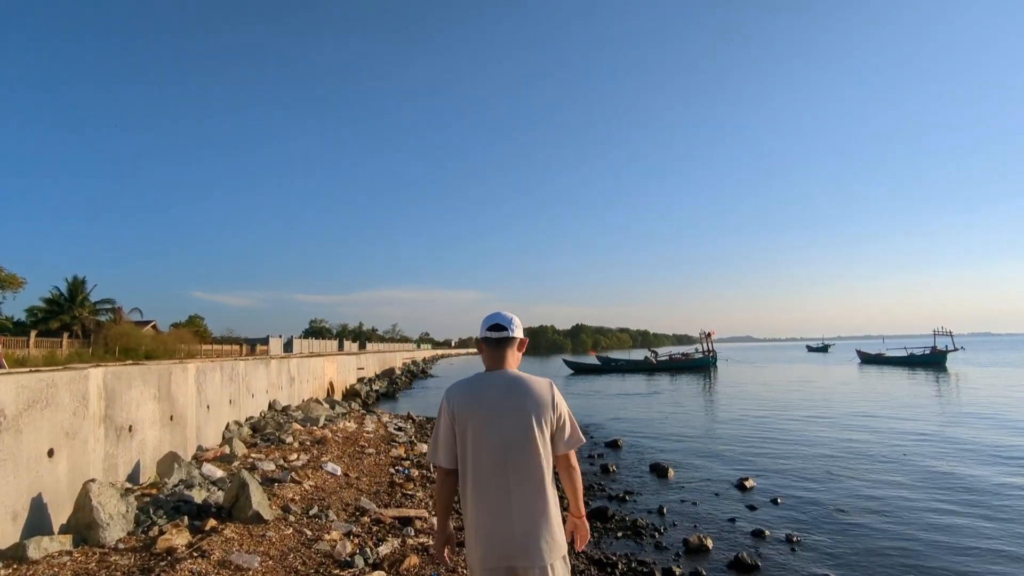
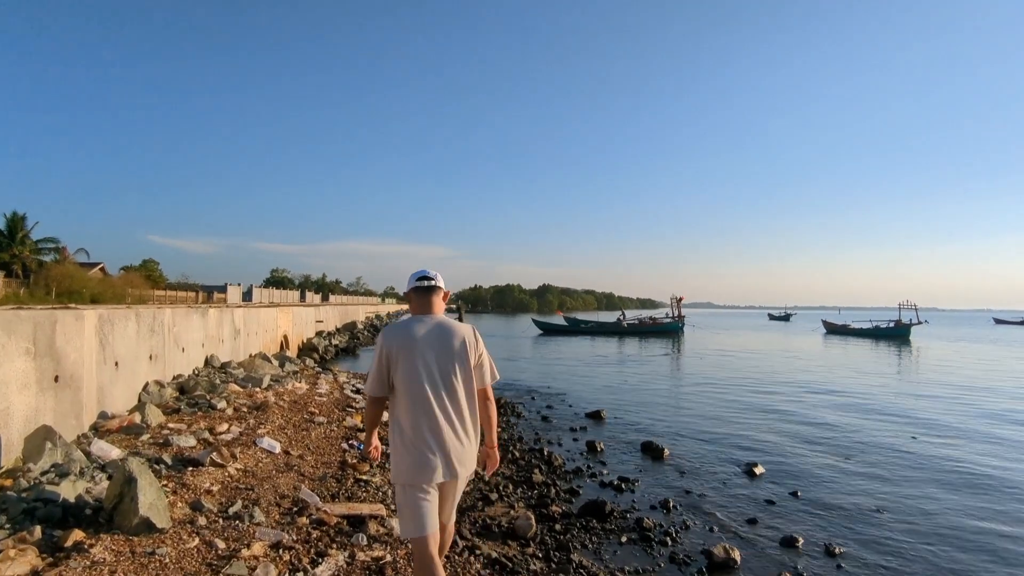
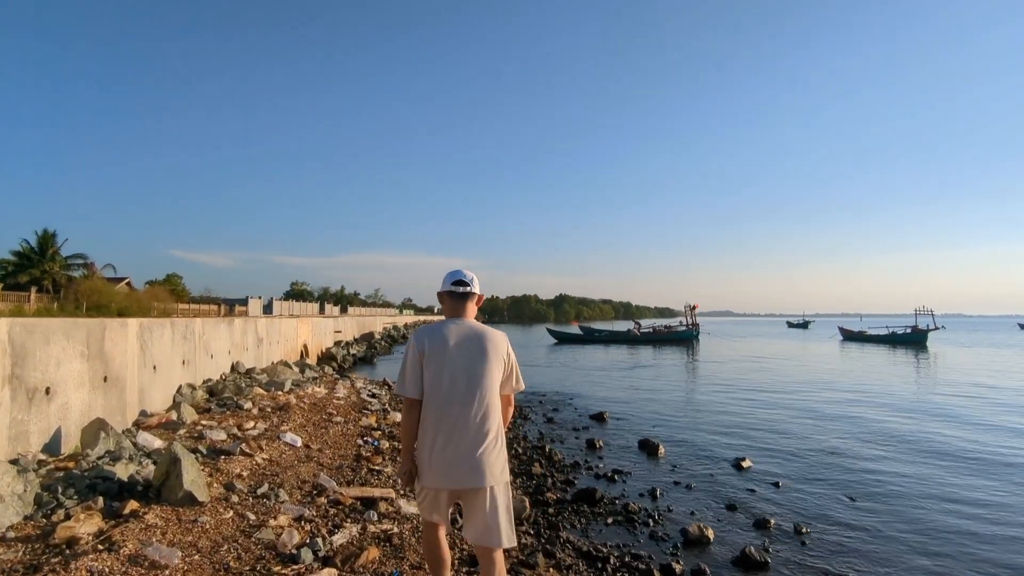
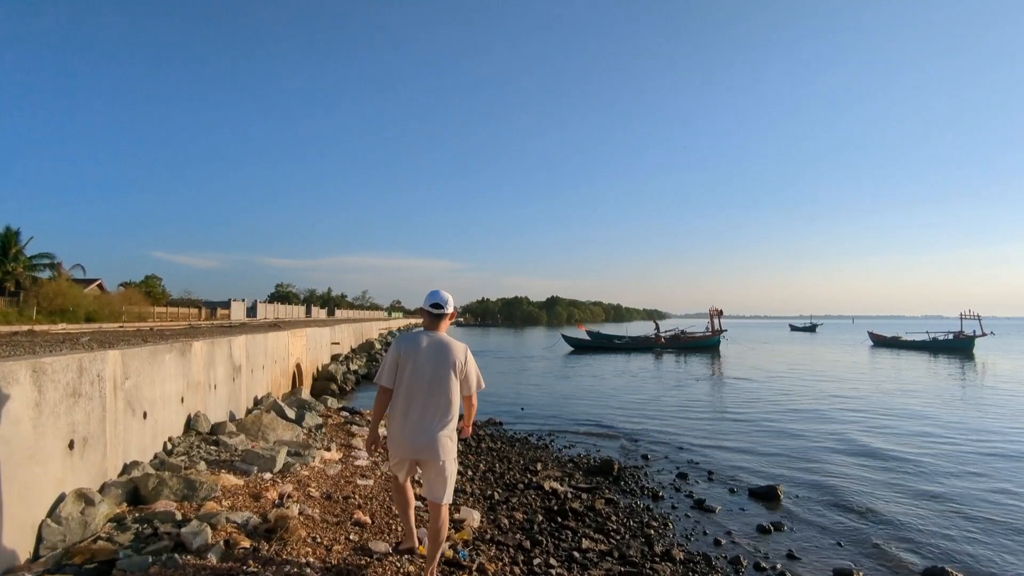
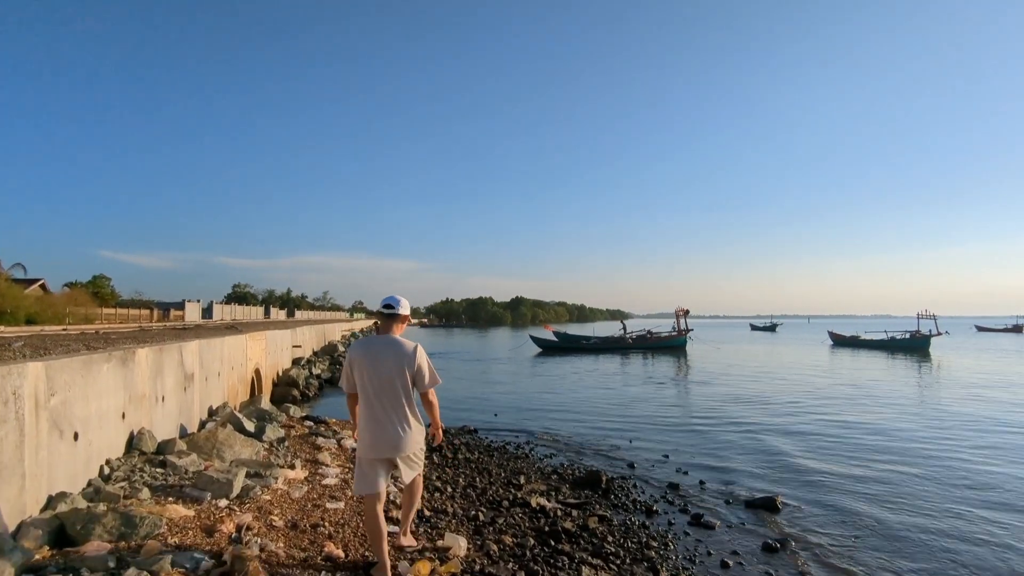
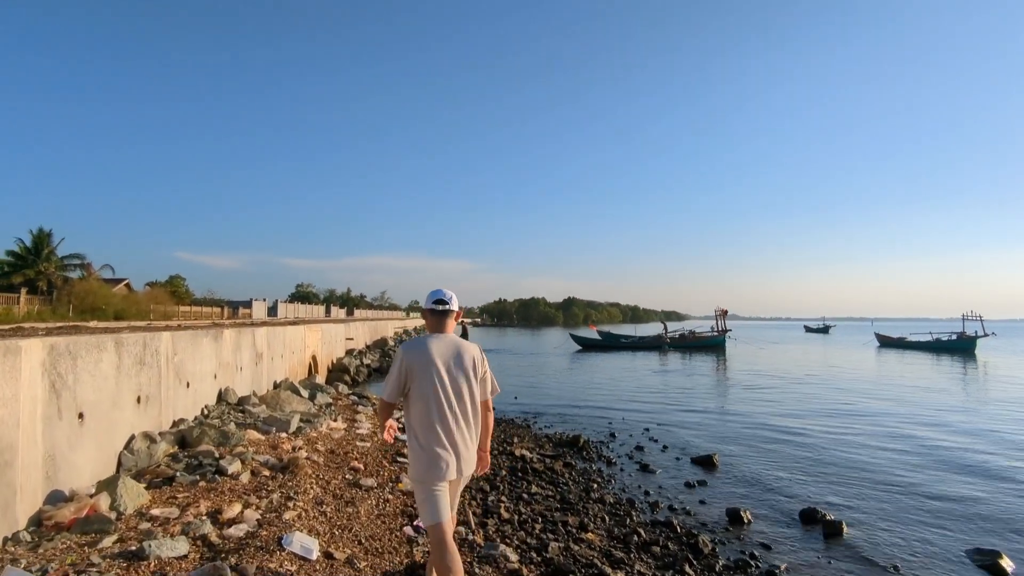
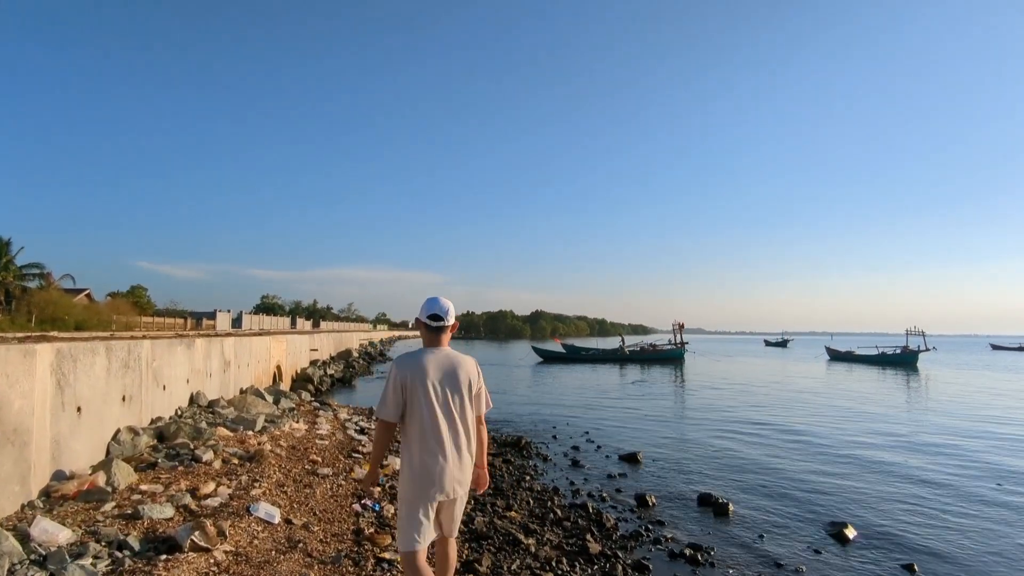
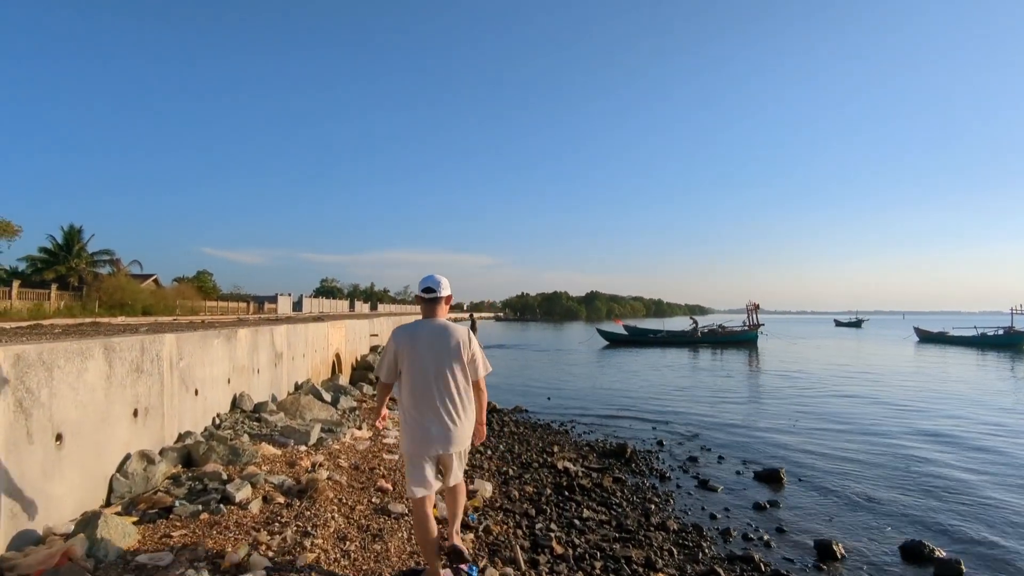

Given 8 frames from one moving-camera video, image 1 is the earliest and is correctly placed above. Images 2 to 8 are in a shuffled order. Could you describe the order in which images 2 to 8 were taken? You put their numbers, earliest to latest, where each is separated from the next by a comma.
3, 2, 7, 6, 8, 4, 5
